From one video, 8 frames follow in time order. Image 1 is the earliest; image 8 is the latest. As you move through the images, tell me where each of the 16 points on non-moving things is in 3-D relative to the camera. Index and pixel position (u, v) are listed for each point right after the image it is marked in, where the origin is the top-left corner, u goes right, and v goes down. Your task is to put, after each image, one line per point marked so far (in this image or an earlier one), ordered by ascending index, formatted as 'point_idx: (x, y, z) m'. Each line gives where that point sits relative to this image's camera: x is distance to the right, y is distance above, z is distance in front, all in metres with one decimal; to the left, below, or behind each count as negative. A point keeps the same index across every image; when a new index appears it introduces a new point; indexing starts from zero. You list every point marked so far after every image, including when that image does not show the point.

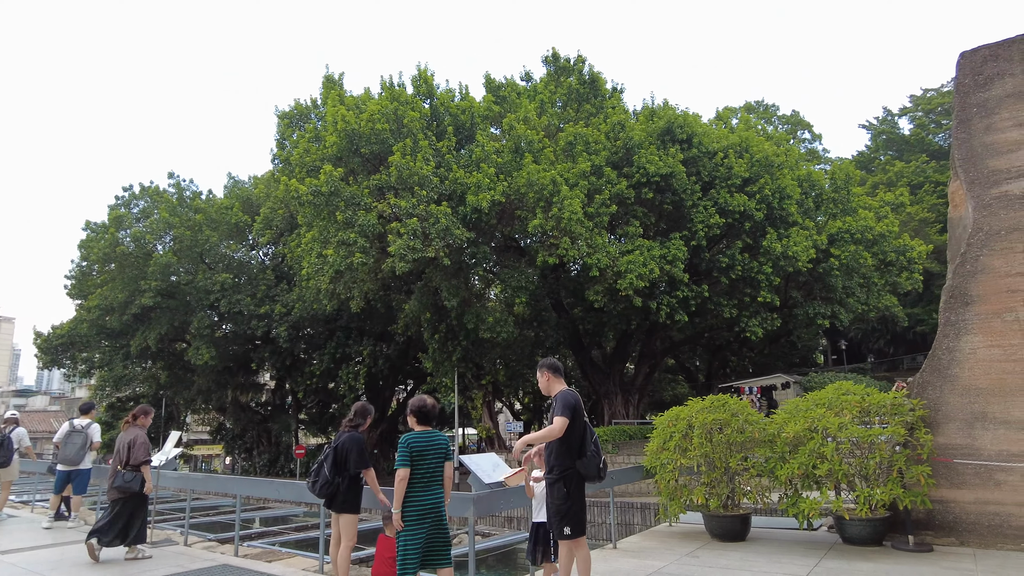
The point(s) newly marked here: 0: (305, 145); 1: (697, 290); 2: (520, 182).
0: (-5.7, +3.9, +18.0) m
1: (+5.3, -0.1, +19.1) m
2: (+0.2, +2.7, +16.4) m
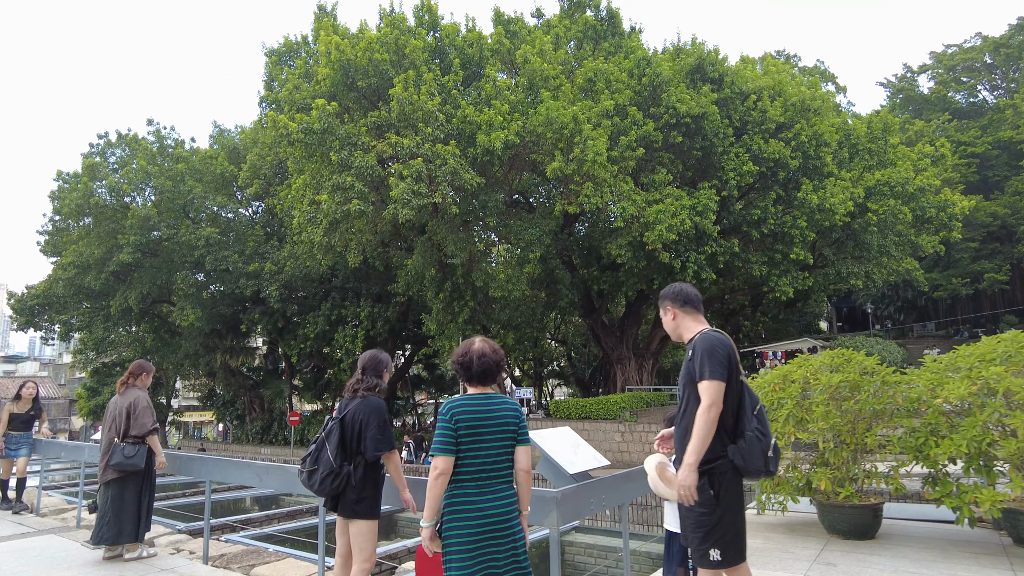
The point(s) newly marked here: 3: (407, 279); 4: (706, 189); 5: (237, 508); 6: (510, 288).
0: (-5.3, +5.1, +16.2) m
1: (+5.7, +1.1, +17.5) m
2: (+0.5, +3.7, +14.7) m
3: (-2.9, +0.2, +18.3) m
4: (+4.9, +2.5, +16.6) m
5: (-3.4, -2.8, +8.1) m
6: (0.0, 0.0, +16.2) m
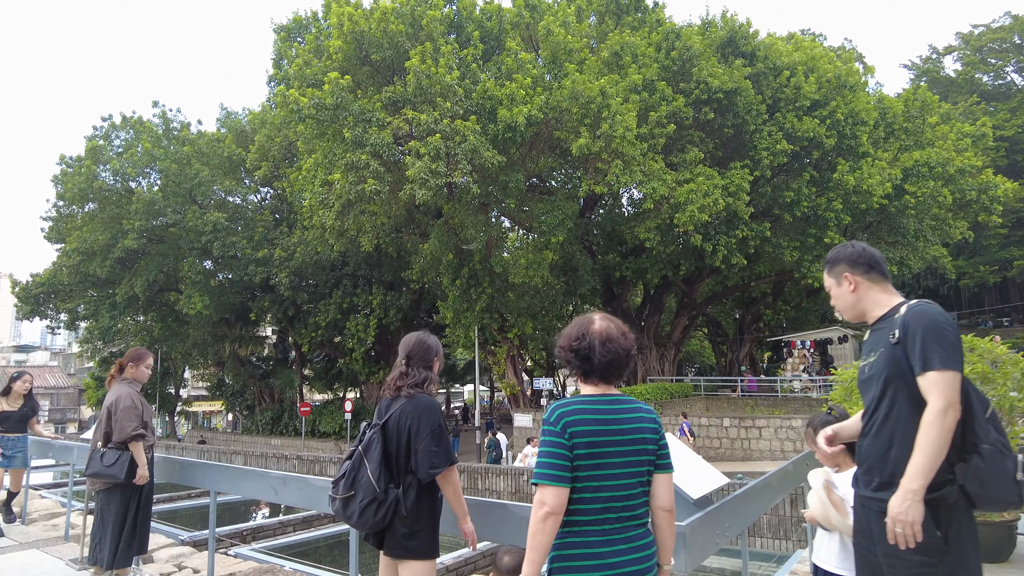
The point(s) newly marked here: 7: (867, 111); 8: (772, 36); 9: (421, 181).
0: (-4.8, +5.4, +15.4) m
1: (+6.2, +1.4, +16.6) m
2: (+1.0, +4.1, +13.8) m
3: (-2.4, +0.6, +17.5) m
4: (+5.4, +2.8, +15.7) m
5: (-3.0, -2.6, +7.4) m
6: (+0.5, +0.3, +15.4) m
7: (+9.4, +4.7, +17.3) m
8: (+7.0, +6.8, +17.7) m
9: (-1.7, +2.1, +12.5) m
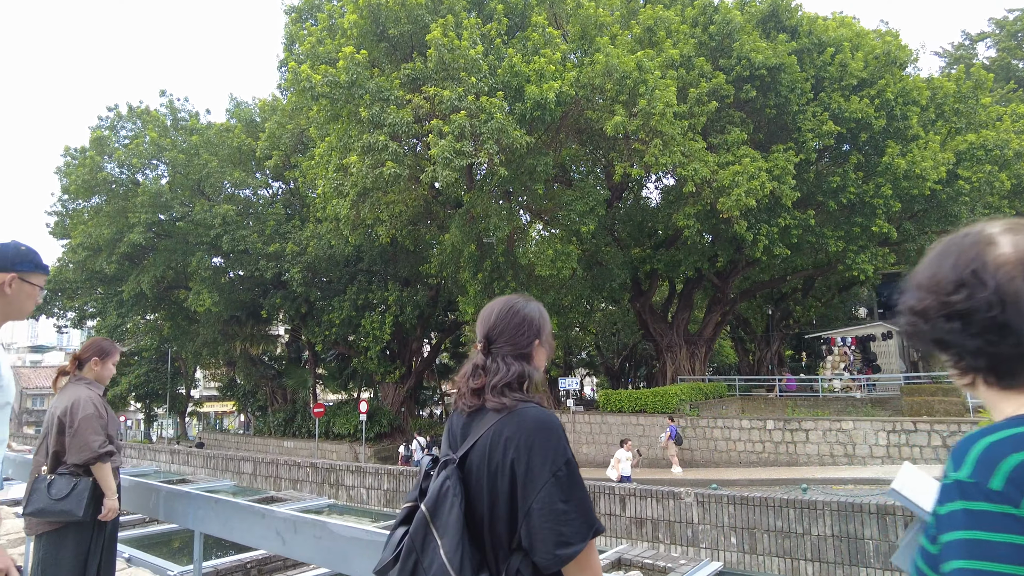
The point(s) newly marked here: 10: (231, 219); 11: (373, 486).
0: (-4.3, +5.6, +14.4) m
1: (+6.8, +1.6, +15.5) m
2: (+1.6, +4.2, +12.8) m
3: (-1.8, +0.7, +16.5) m
4: (+6.0, +3.0, +14.6) m
5: (-2.5, -2.4, +6.4) m
6: (+1.1, +0.5, +14.4) m
7: (+10.0, +4.9, +16.1) m
8: (+7.6, +7.0, +16.6) m
9: (-1.2, +2.2, +11.5) m
10: (-8.3, +2.0, +19.4) m
11: (-1.8, -2.6, +8.7) m
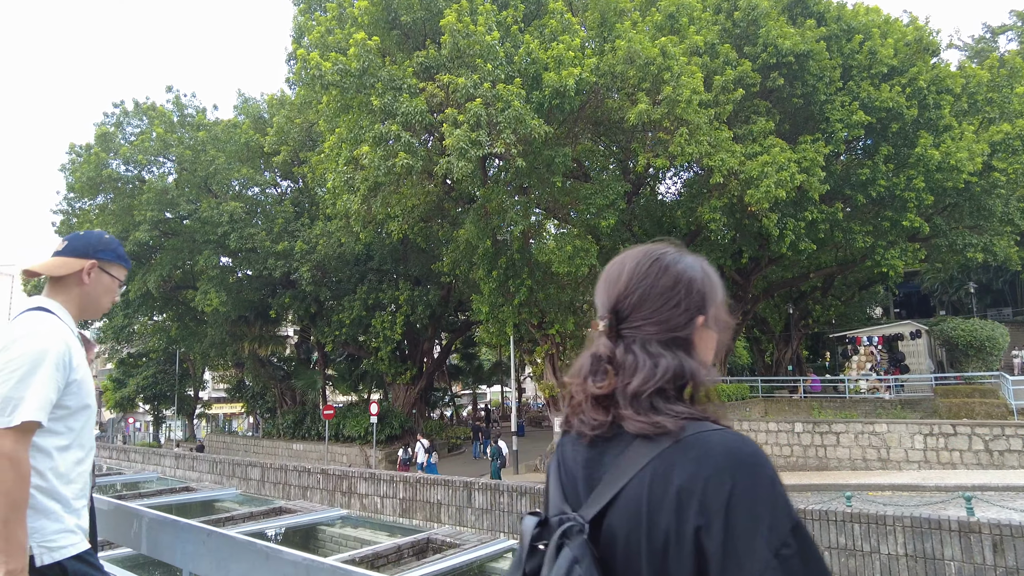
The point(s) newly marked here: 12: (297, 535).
0: (-3.9, +5.6, +13.9) m
1: (+7.1, +1.7, +14.9) m
2: (+1.9, +4.3, +12.2) m
3: (-1.4, +0.8, +16.0) m
4: (+6.3, +3.1, +14.0) m
5: (-2.2, -2.4, +5.9) m
6: (+1.4, +0.5, +13.8) m
7: (+10.4, +4.9, +15.4) m
8: (+8.0, +7.1, +15.9) m
9: (-0.9, +2.3, +11.0) m
10: (-7.9, +2.1, +19.0) m
11: (-1.5, -2.6, +8.1) m
12: (-2.1, -2.4, +6.3) m
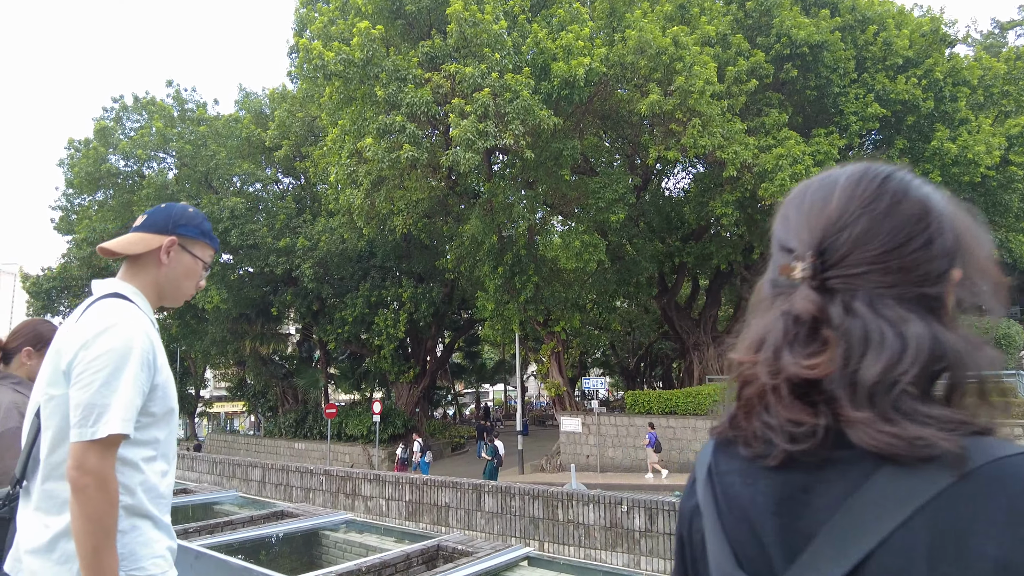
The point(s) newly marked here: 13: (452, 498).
0: (-3.8, +5.7, +13.6) m
1: (+7.3, +1.8, +14.5) m
2: (+2.0, +4.3, +11.9) m
3: (-1.3, +0.8, +15.7) m
4: (+6.5, +3.2, +13.6) m
5: (-2.1, -2.3, +5.6) m
6: (+1.6, +0.6, +13.5) m
7: (+10.5, +5.0, +15.1) m
8: (+8.1, +7.1, +15.6) m
9: (-0.8, +2.3, +10.7) m
10: (-7.7, +2.2, +18.7) m
11: (-1.4, -2.5, +7.8) m
12: (-1.9, -2.4, +6.0) m
13: (-0.7, -2.3, +7.3) m
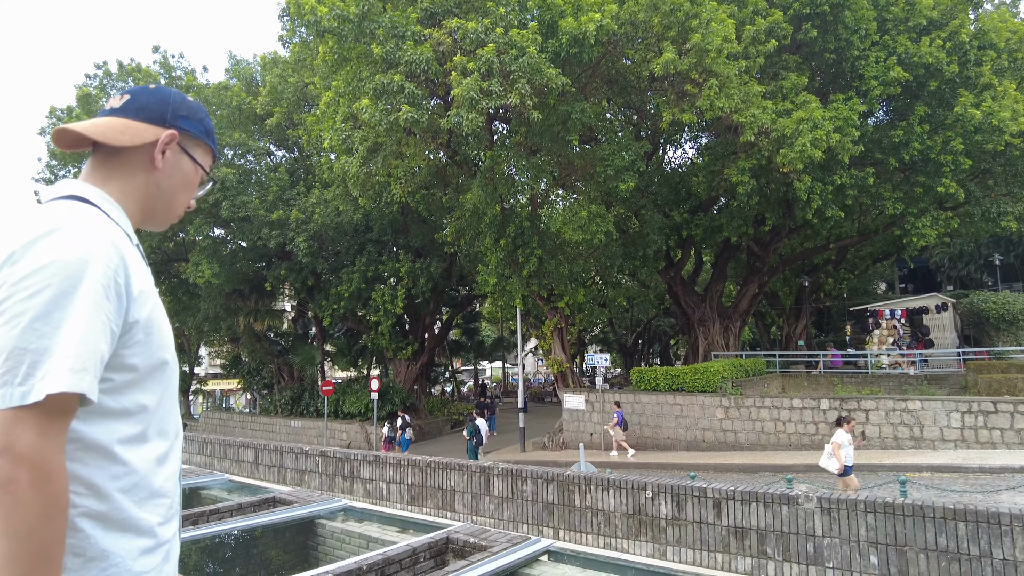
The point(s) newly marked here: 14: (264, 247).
0: (-3.7, +6.2, +12.8) m
1: (+7.4, +2.3, +13.9) m
2: (+2.1, +4.8, +11.2) m
3: (-1.2, +1.5, +15.1) m
4: (+6.5, +3.7, +13.0) m
5: (-2.0, -2.0, +5.1) m
6: (+1.6, +1.1, +12.9) m
7: (+10.6, +5.6, +14.4) m
8: (+8.2, +7.8, +14.8) m
9: (-0.7, +2.8, +10.0) m
10: (-7.7, +2.9, +18.0) m
11: (-1.3, -2.1, +7.3) m
12: (-1.8, -2.1, +5.5) m
13: (-0.6, -2.0, +6.8) m
14: (-7.5, +1.2, +19.7) m
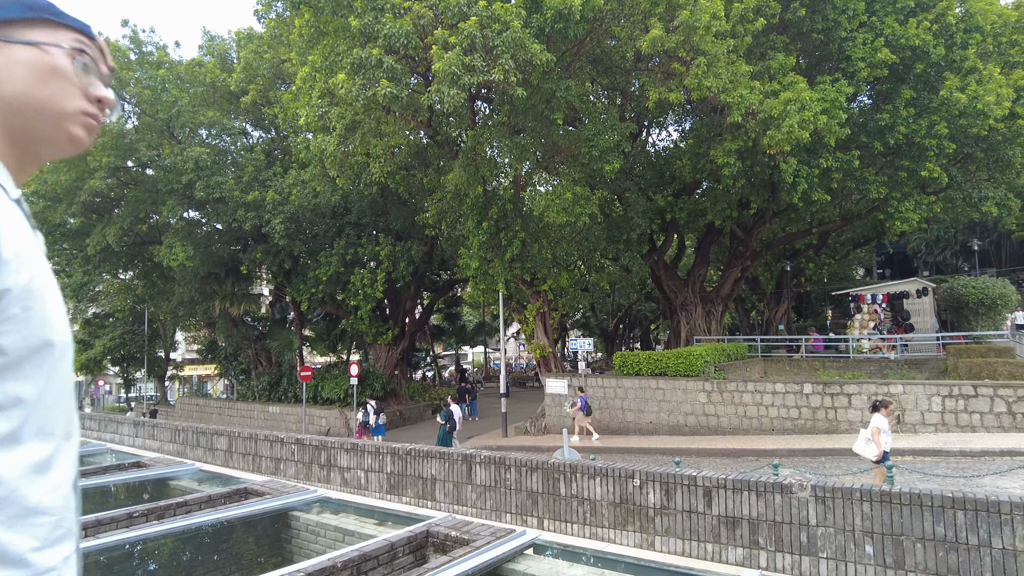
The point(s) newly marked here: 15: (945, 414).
0: (-4.0, +6.5, +12.3) m
1: (+7.0, +2.7, +13.8) m
2: (+1.8, +5.1, +10.9) m
3: (-1.6, +1.8, +14.7) m
4: (+6.2, +4.0, +12.8) m
5: (-2.1, -1.9, +4.8) m
6: (+1.3, +1.5, +12.7) m
7: (+10.2, +5.9, +14.3) m
8: (+7.8, +8.1, +14.6) m
9: (-0.9, +3.0, +9.7) m
10: (-8.2, +3.3, +17.4) m
11: (-1.5, -1.9, +7.1) m
12: (-2.0, -1.9, +5.3) m
13: (-0.7, -1.8, +6.5) m
14: (-8.0, +1.7, +19.2) m
15: (+8.1, -2.4, +12.3) m
